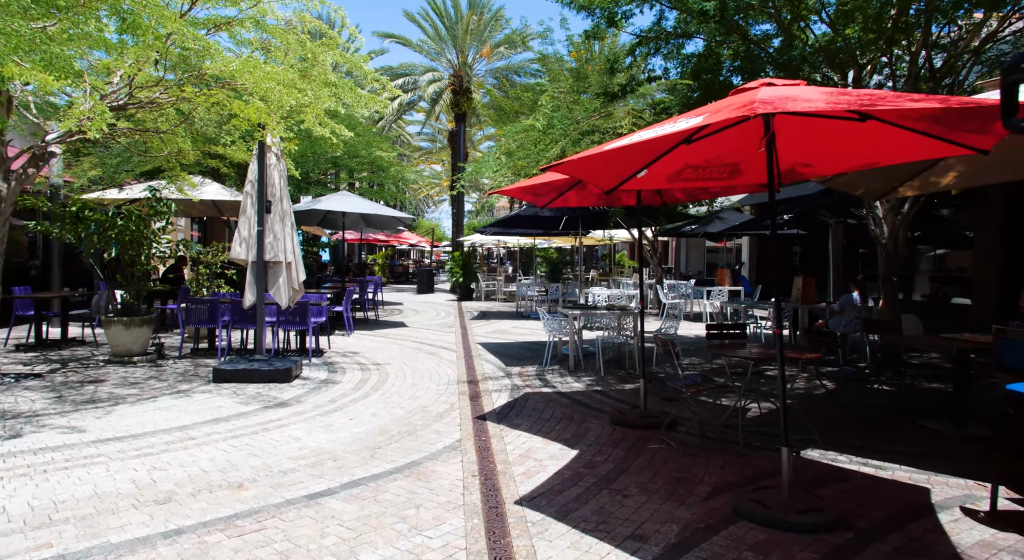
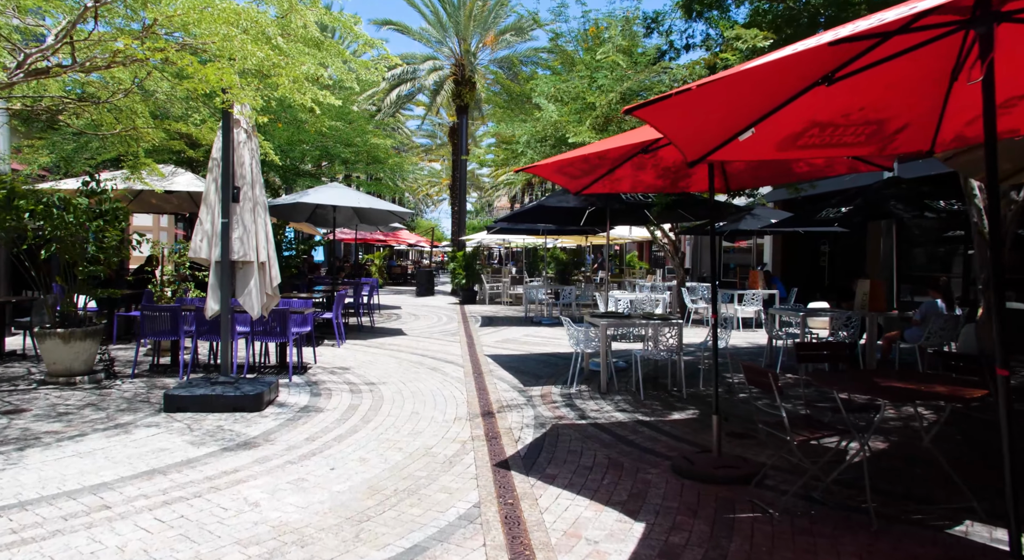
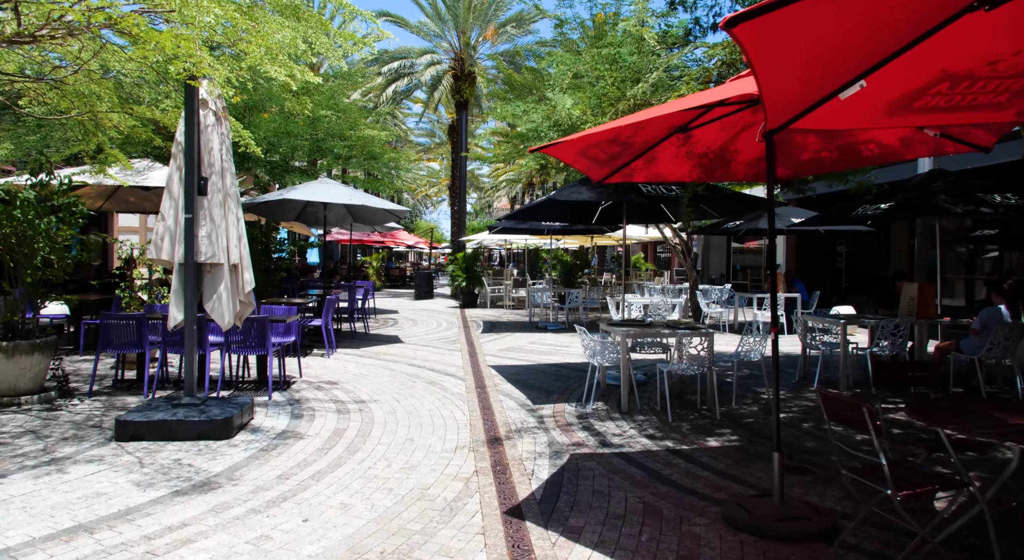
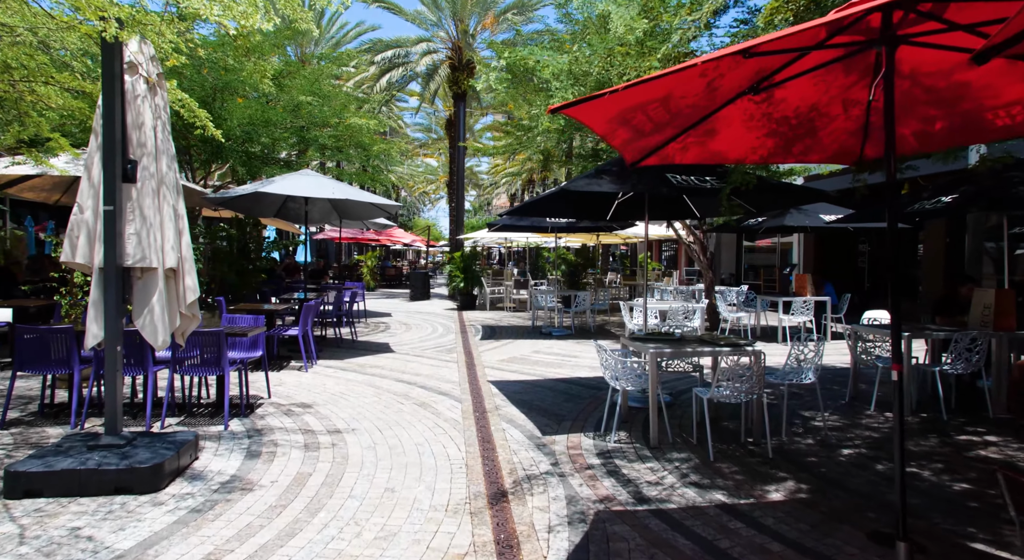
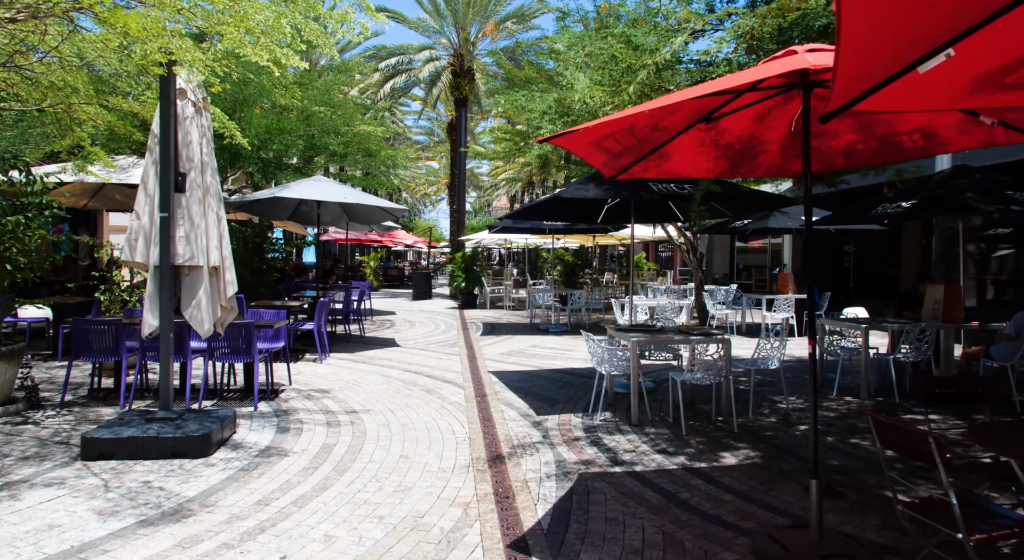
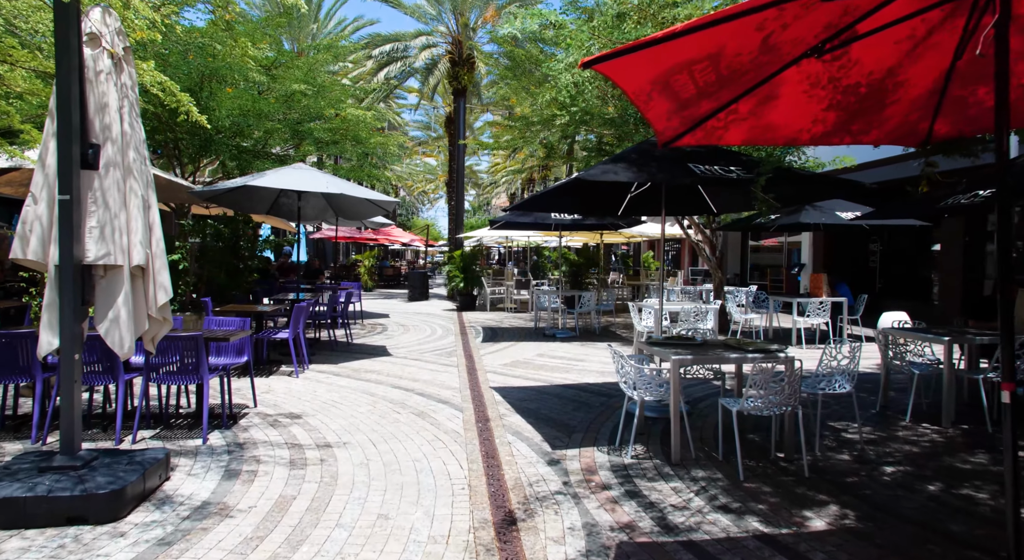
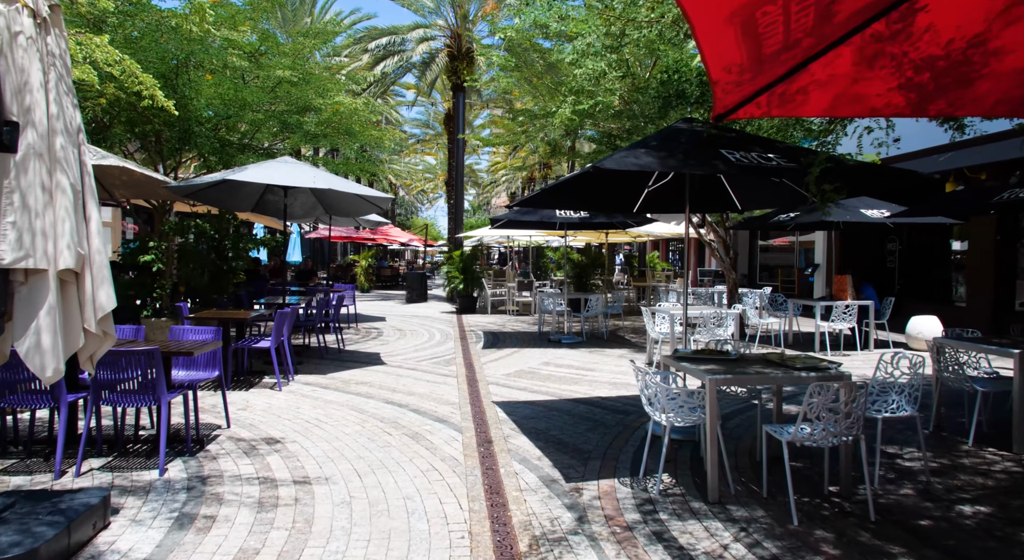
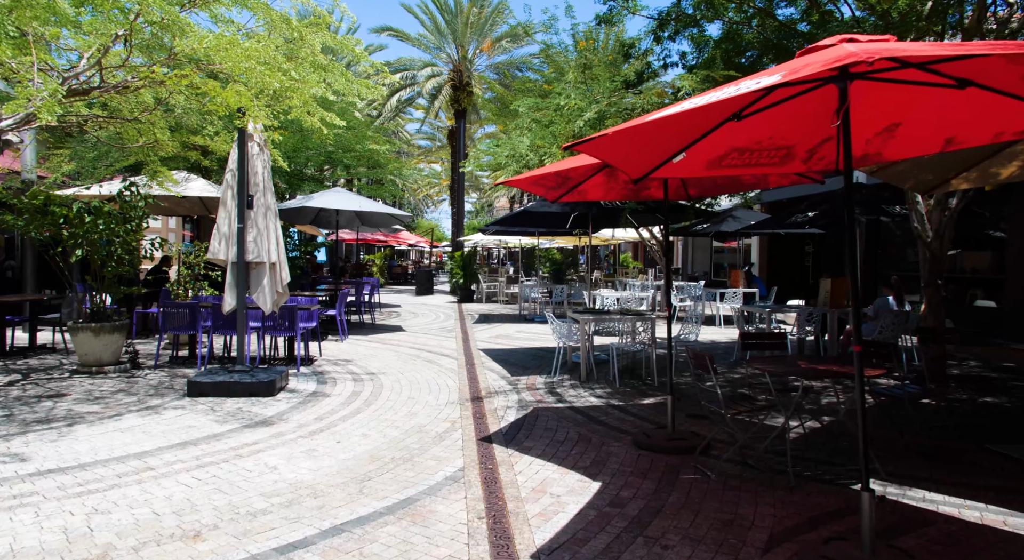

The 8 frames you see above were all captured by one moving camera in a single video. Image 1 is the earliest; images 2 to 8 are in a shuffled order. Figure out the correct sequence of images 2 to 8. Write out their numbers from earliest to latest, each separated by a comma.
8, 2, 3, 5, 4, 6, 7
